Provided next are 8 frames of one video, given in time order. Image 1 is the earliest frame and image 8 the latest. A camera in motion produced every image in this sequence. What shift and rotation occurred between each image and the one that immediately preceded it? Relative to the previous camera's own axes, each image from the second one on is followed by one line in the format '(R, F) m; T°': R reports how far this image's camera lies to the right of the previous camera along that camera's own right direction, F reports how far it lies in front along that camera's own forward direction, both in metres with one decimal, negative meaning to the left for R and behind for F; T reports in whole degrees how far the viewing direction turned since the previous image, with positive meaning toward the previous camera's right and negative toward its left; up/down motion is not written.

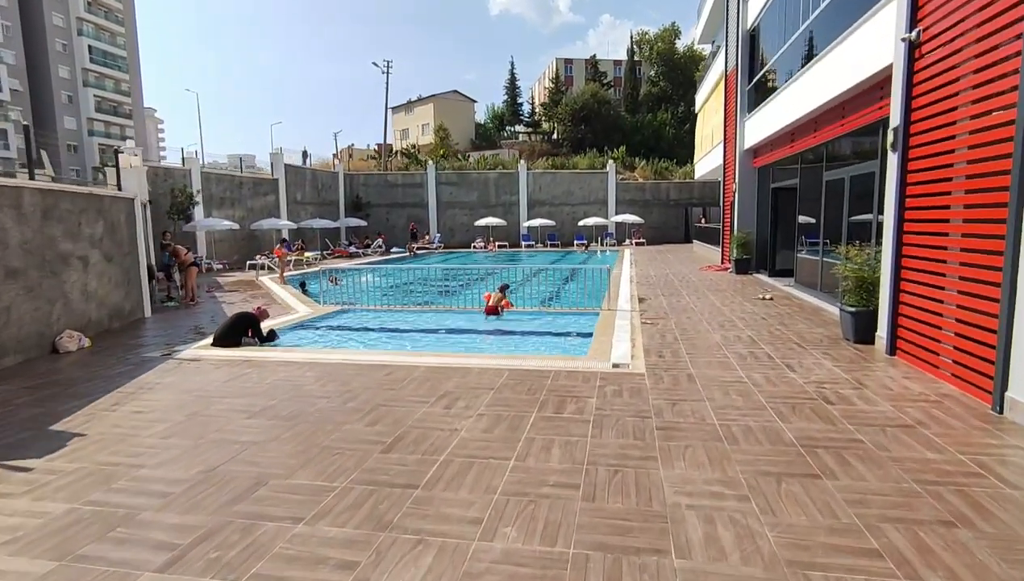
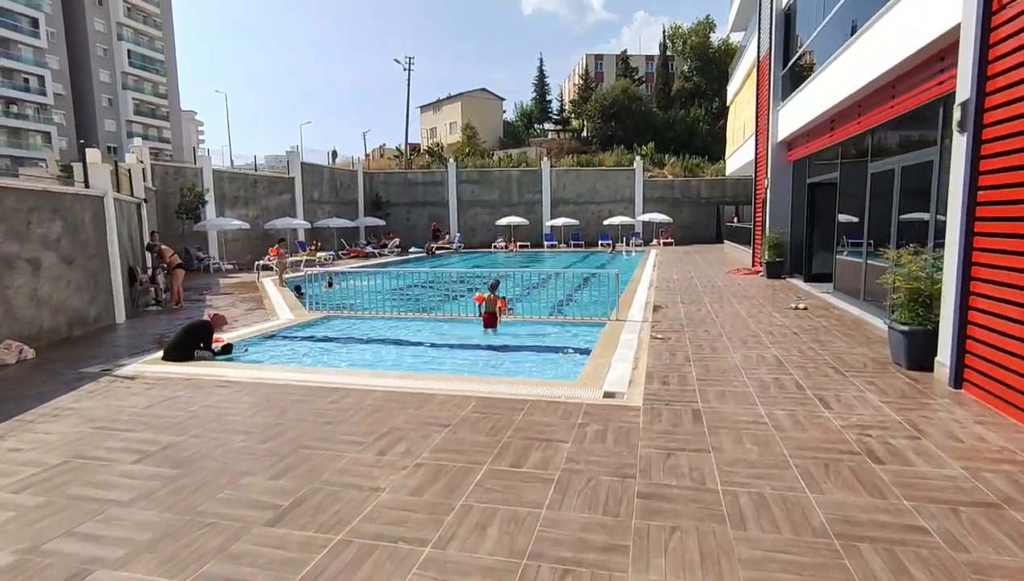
(+0.6, +1.1) m; -3°
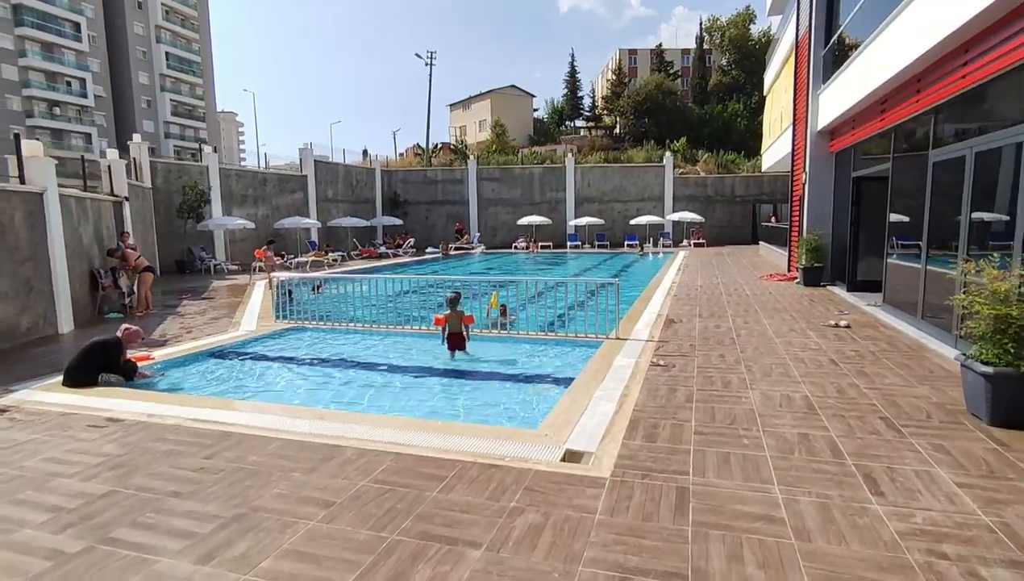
(+0.8, +1.4) m; -4°
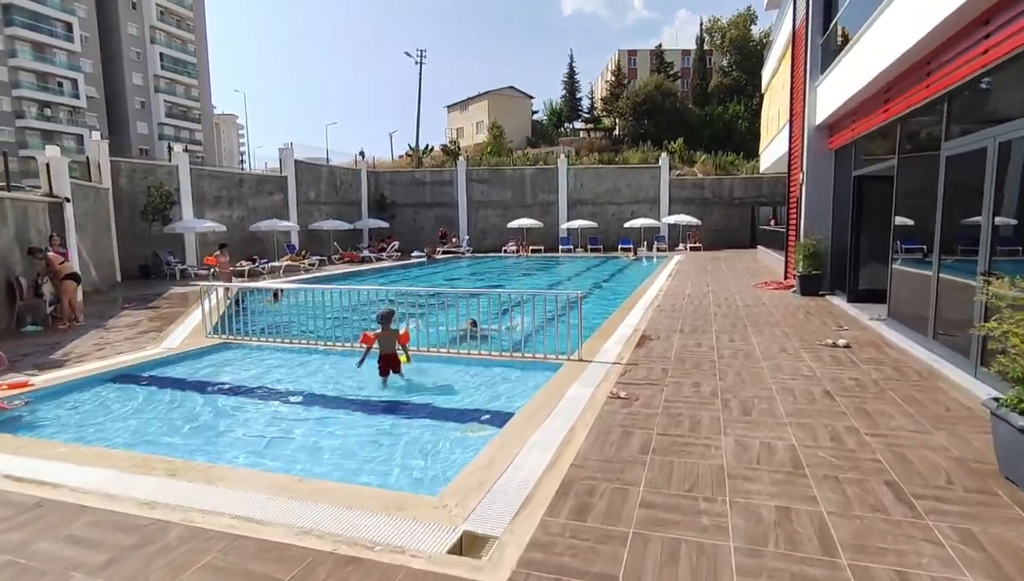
(+0.7, +1.0) m; 0°
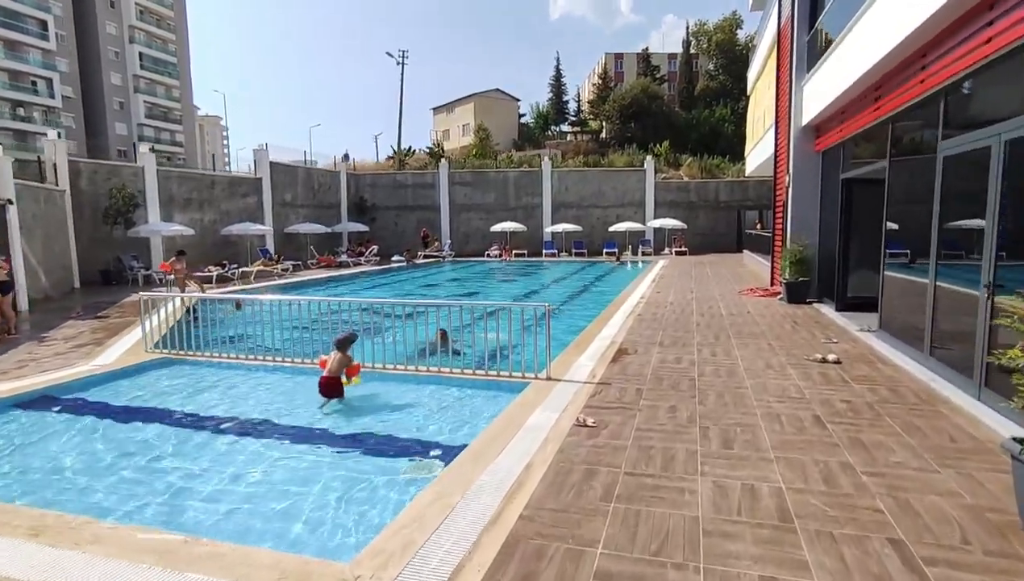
(+0.3, +0.6) m; +1°
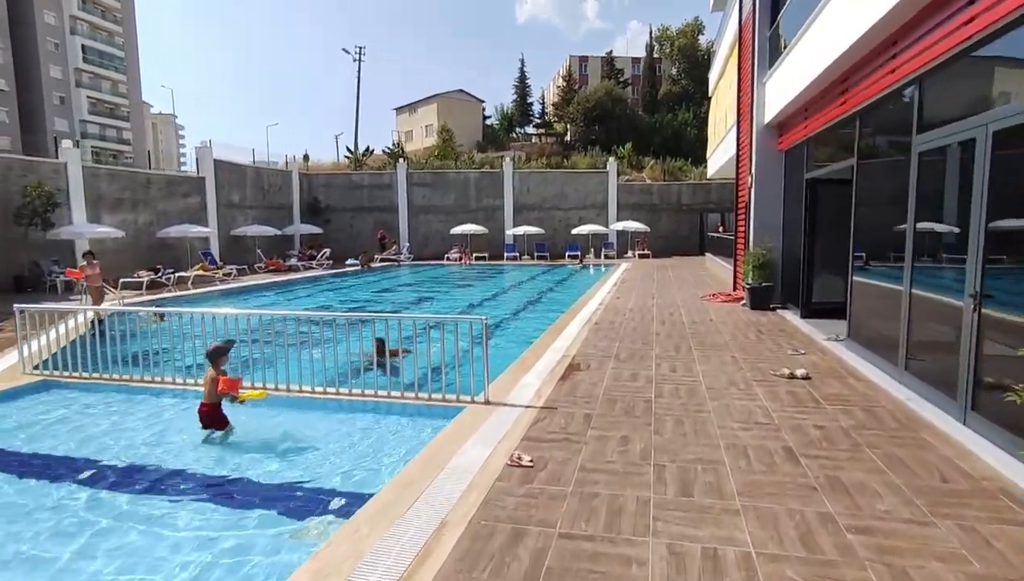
(+0.3, +0.8) m; +3°
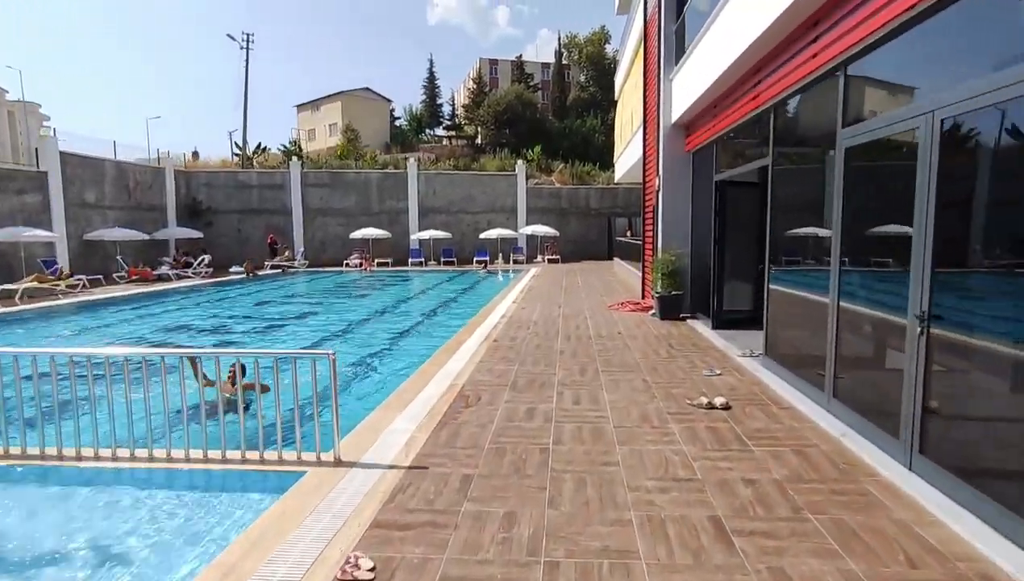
(+0.4, +1.1) m; +9°
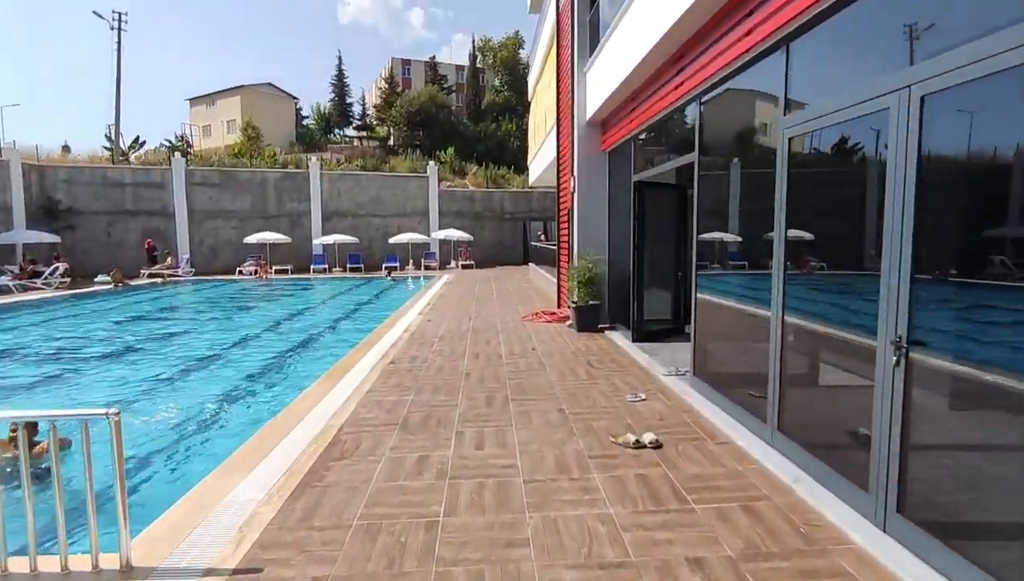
(+0.3, +1.0) m; +8°
